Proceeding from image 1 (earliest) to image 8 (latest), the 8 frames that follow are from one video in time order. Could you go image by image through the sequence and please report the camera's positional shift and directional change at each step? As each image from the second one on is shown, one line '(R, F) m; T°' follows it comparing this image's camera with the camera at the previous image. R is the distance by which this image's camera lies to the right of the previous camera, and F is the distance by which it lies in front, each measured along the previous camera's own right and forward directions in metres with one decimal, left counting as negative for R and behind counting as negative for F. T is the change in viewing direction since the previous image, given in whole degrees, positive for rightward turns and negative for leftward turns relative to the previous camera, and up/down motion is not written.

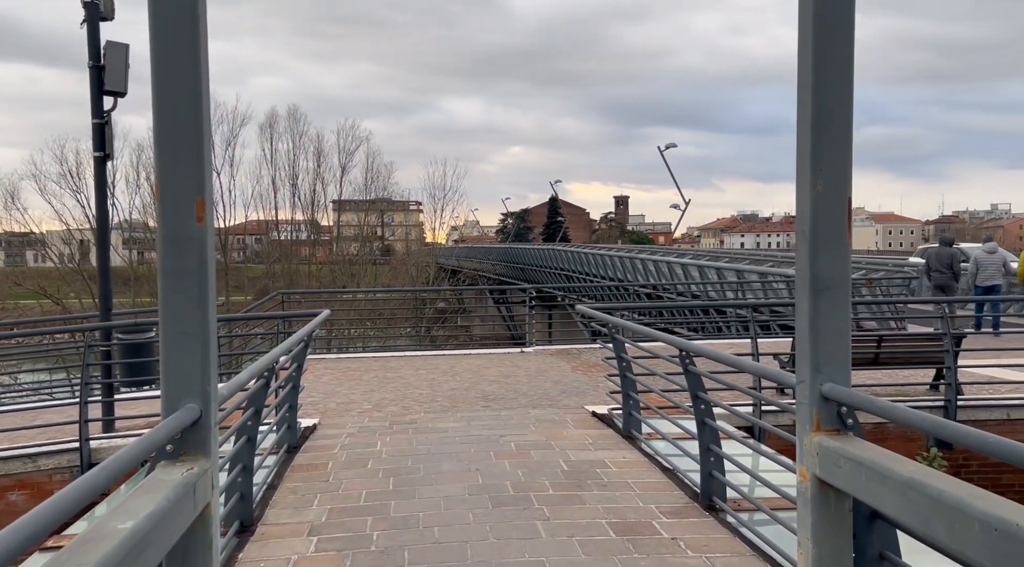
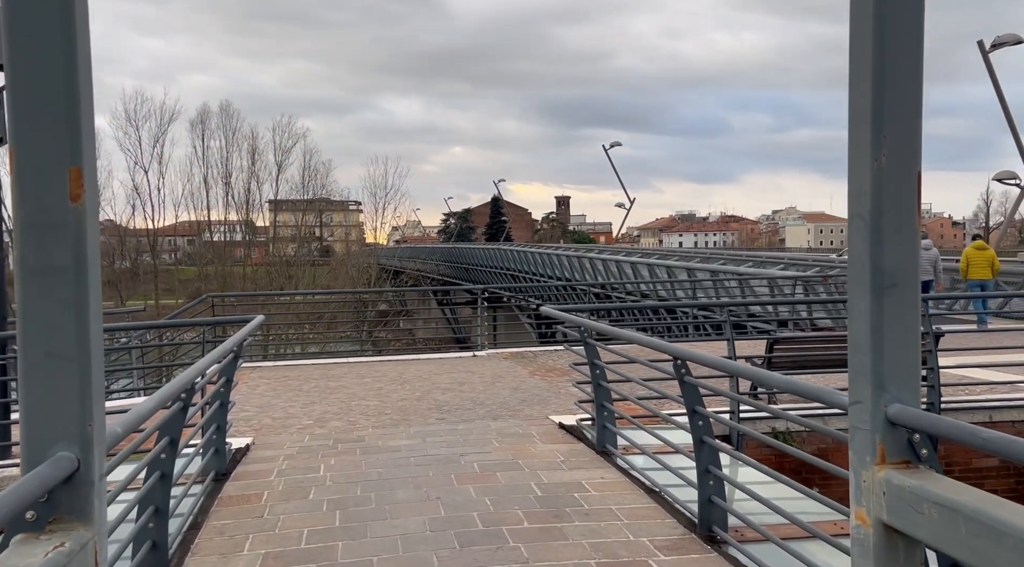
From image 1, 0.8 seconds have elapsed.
(-0.1, +0.7) m; +4°
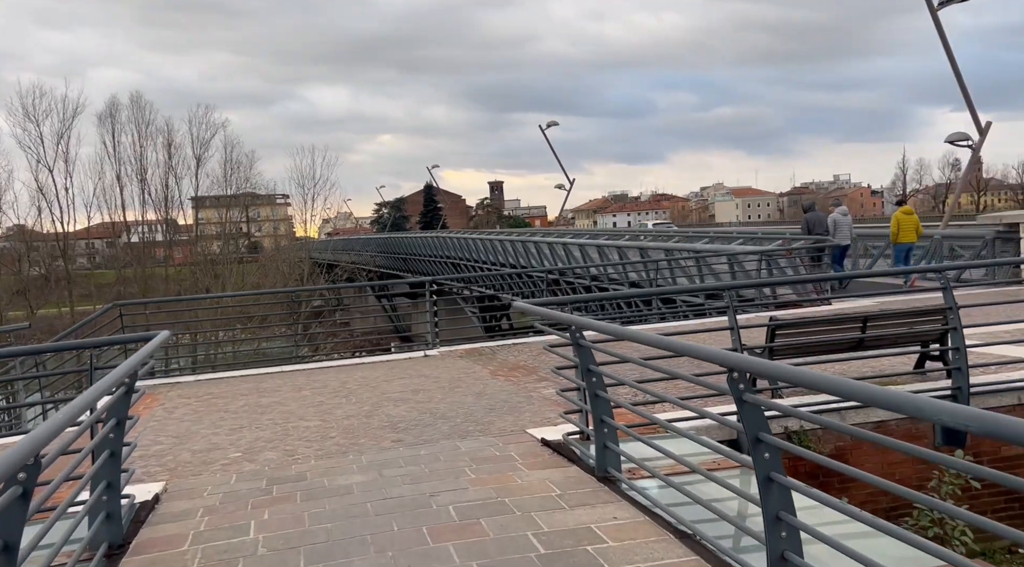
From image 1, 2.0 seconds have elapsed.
(-0.2, +1.2) m; +4°
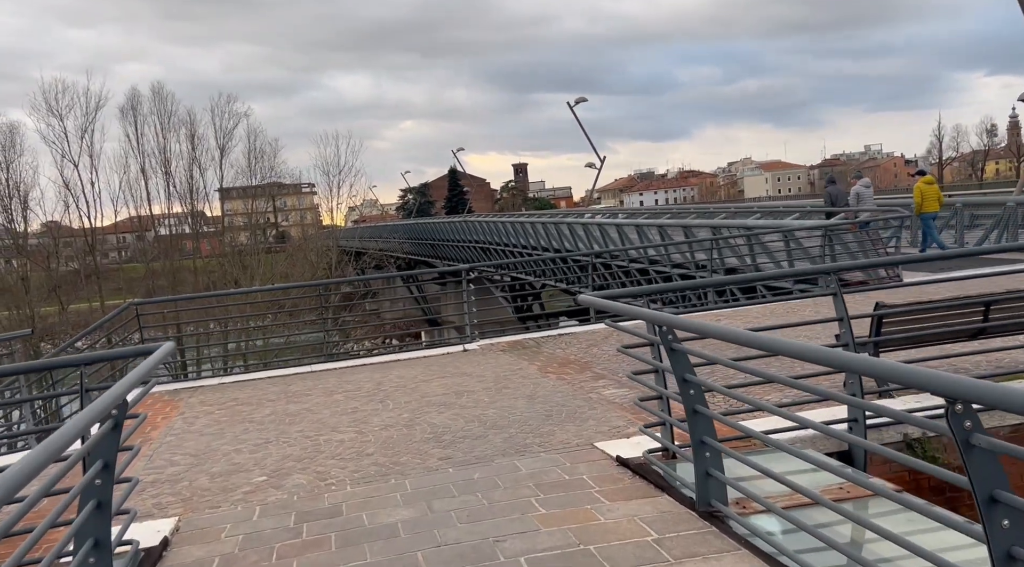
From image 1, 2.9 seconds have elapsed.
(-0.2, +0.9) m; -2°
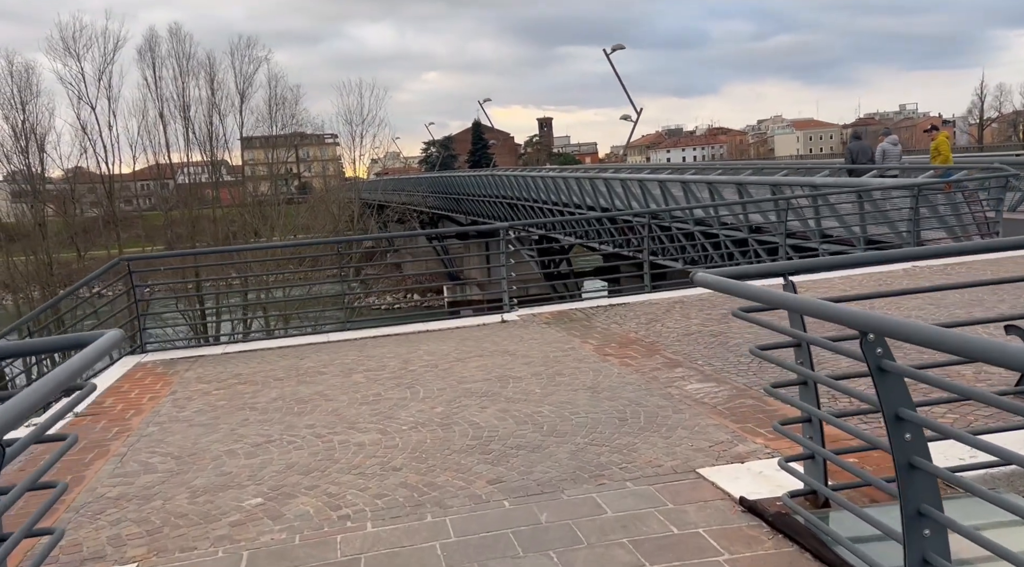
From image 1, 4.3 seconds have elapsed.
(-0.3, +1.4) m; -1°
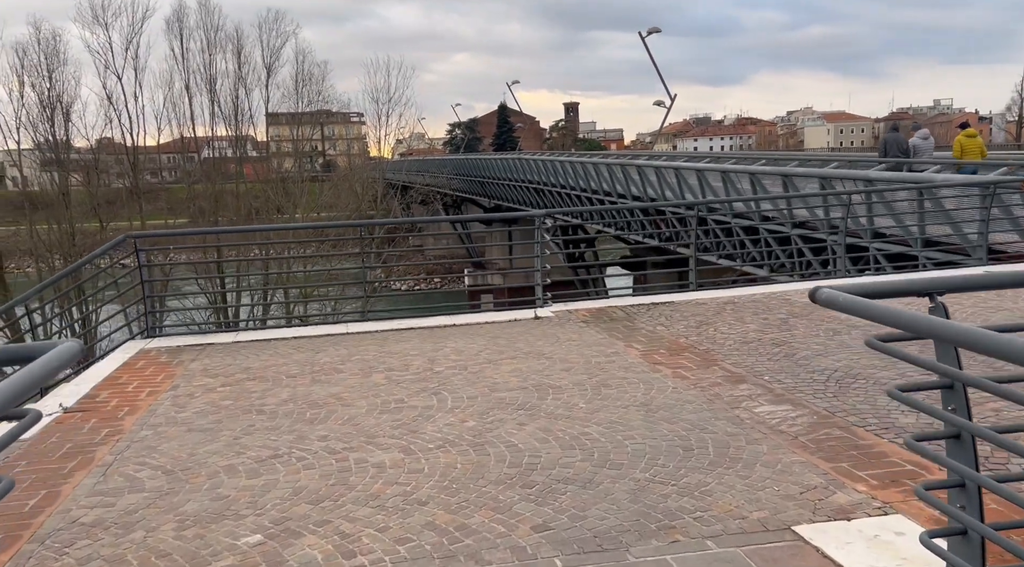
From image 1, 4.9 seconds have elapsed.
(-0.2, +0.7) m; -1°
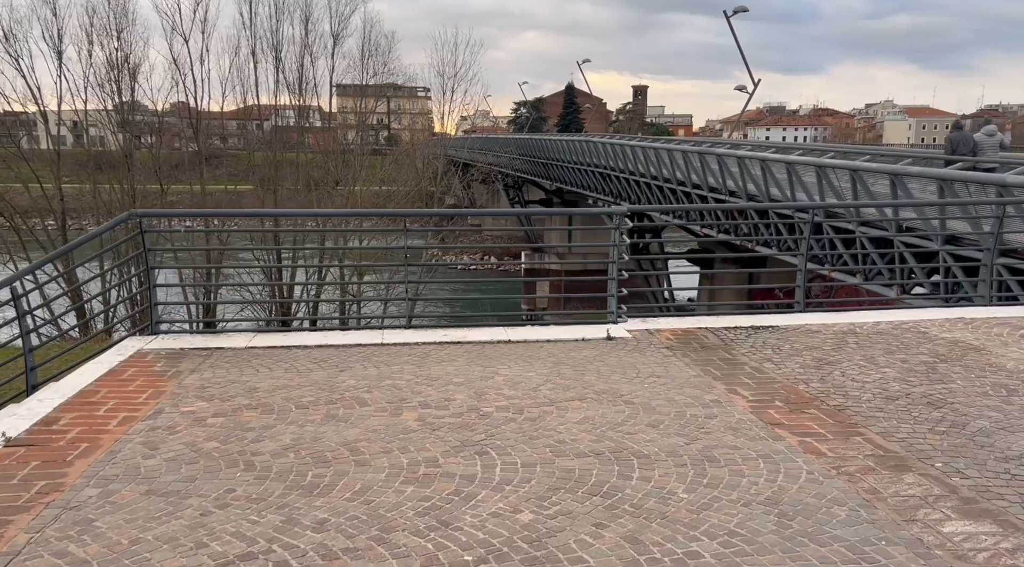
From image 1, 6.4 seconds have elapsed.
(-0.1, +1.4) m; -4°
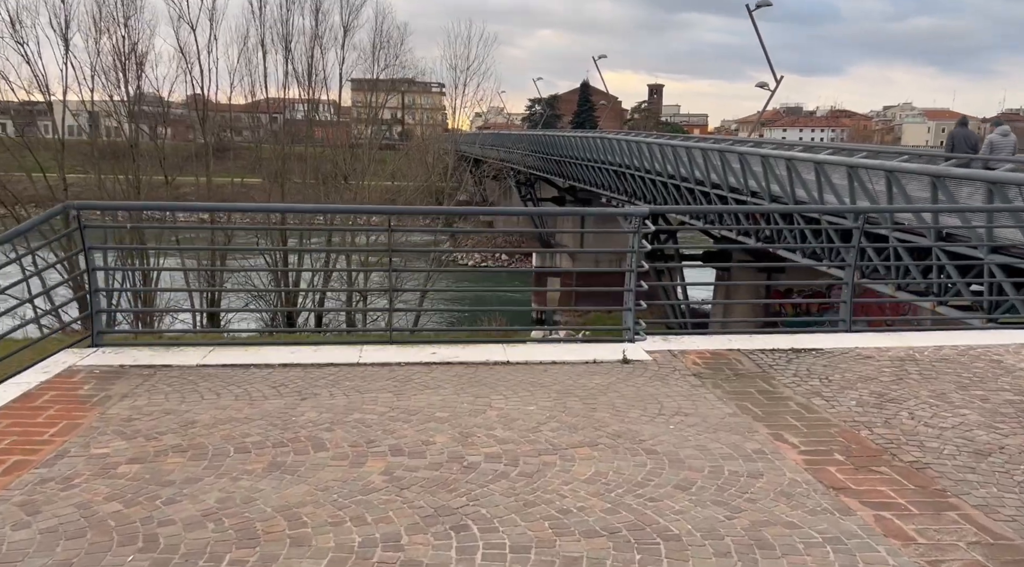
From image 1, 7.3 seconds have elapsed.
(+0.1, +1.0) m; -1°
